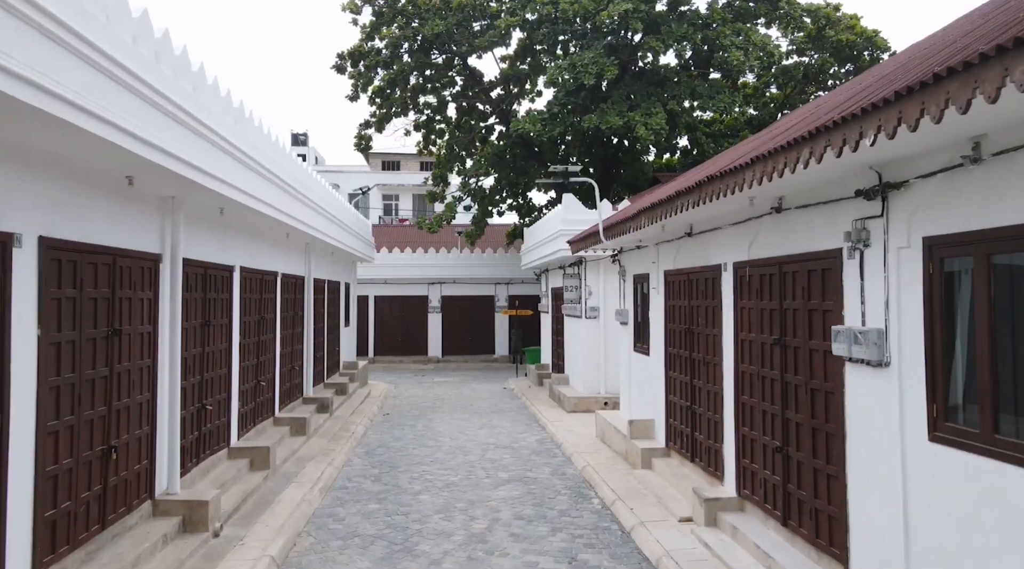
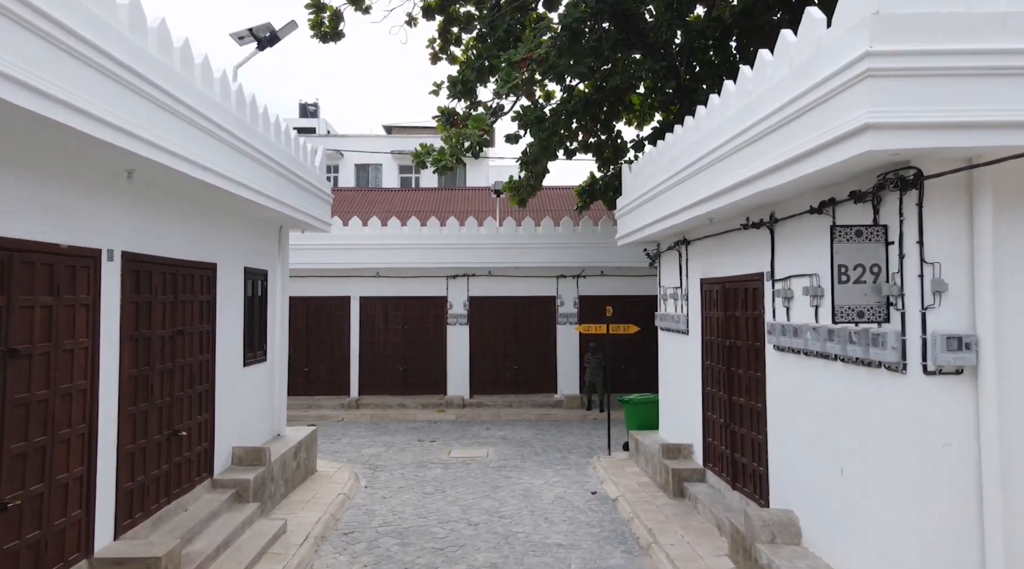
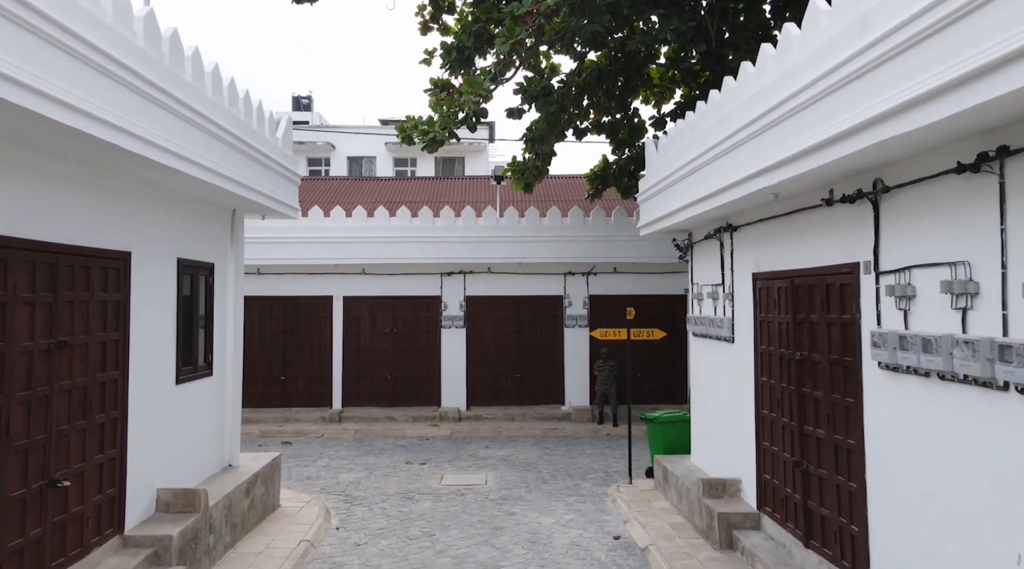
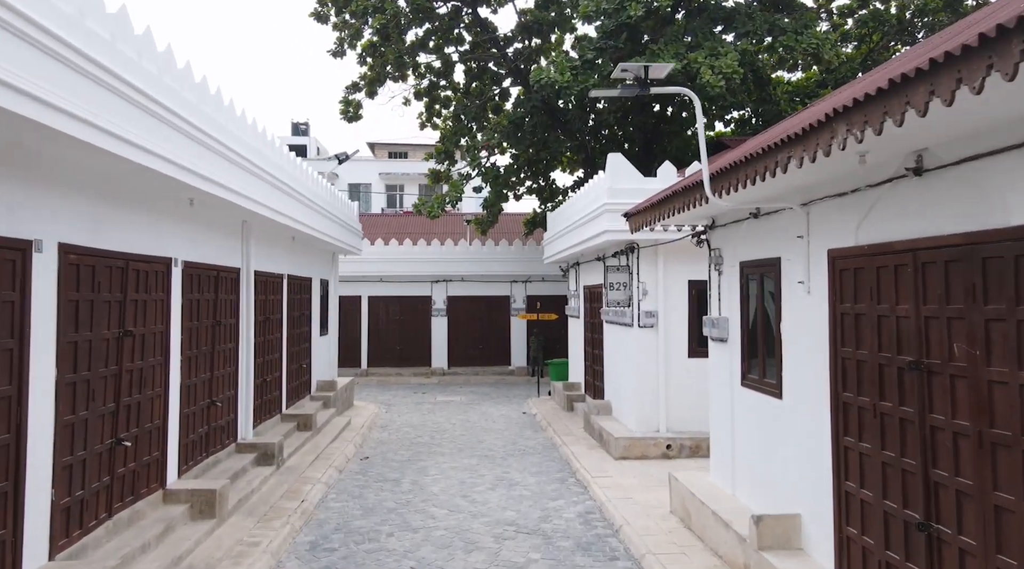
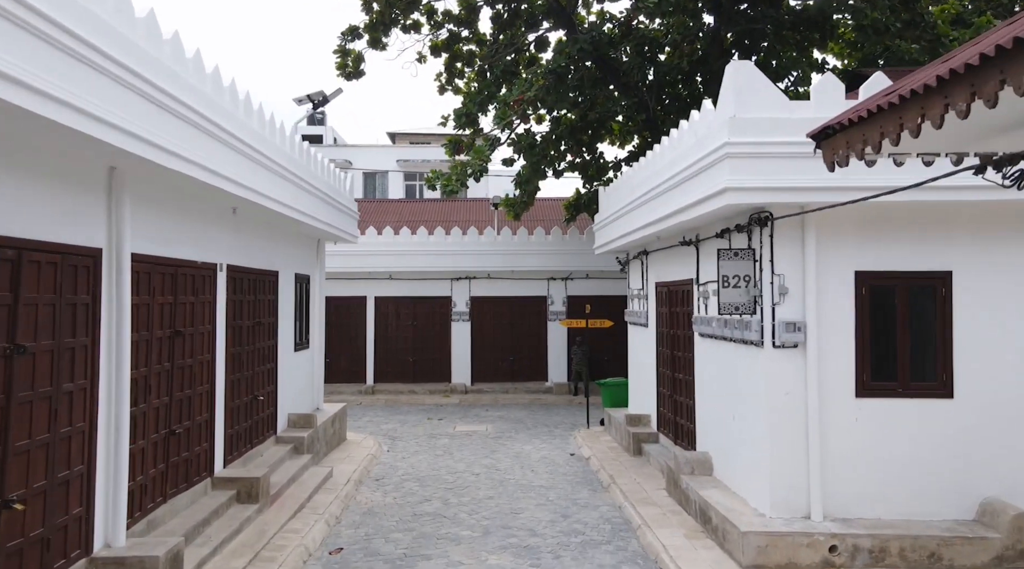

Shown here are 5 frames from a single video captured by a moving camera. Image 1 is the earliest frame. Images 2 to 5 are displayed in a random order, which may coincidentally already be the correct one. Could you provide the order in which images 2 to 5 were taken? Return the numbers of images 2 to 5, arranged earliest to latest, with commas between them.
4, 5, 2, 3
